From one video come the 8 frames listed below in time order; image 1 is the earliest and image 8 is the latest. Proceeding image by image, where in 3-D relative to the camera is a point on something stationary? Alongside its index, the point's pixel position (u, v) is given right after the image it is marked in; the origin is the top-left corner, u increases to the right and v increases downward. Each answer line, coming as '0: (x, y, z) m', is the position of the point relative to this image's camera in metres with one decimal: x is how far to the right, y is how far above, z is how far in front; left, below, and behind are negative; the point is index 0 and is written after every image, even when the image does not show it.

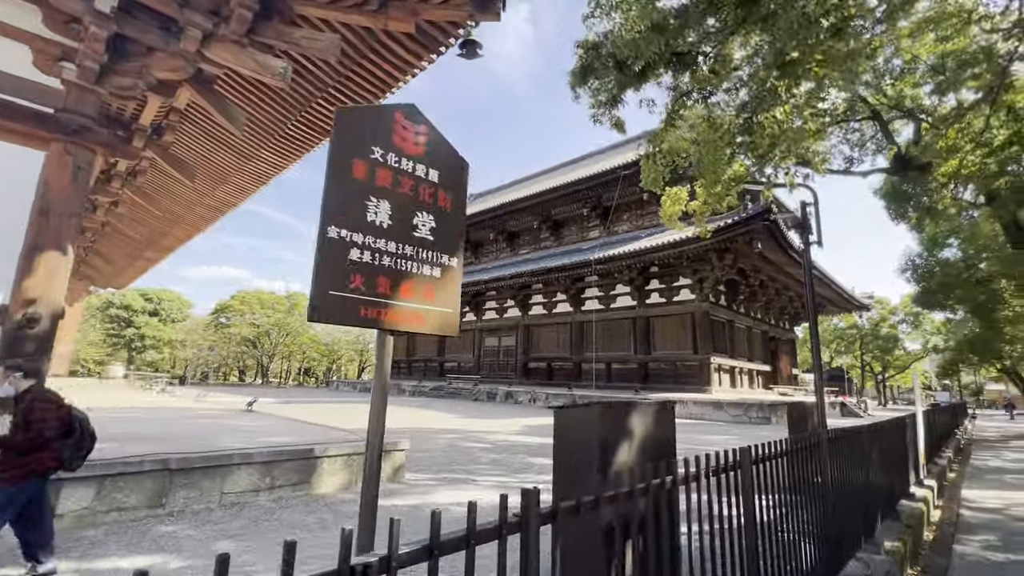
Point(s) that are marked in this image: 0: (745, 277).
0: (+8.9, +0.4, +18.0) m
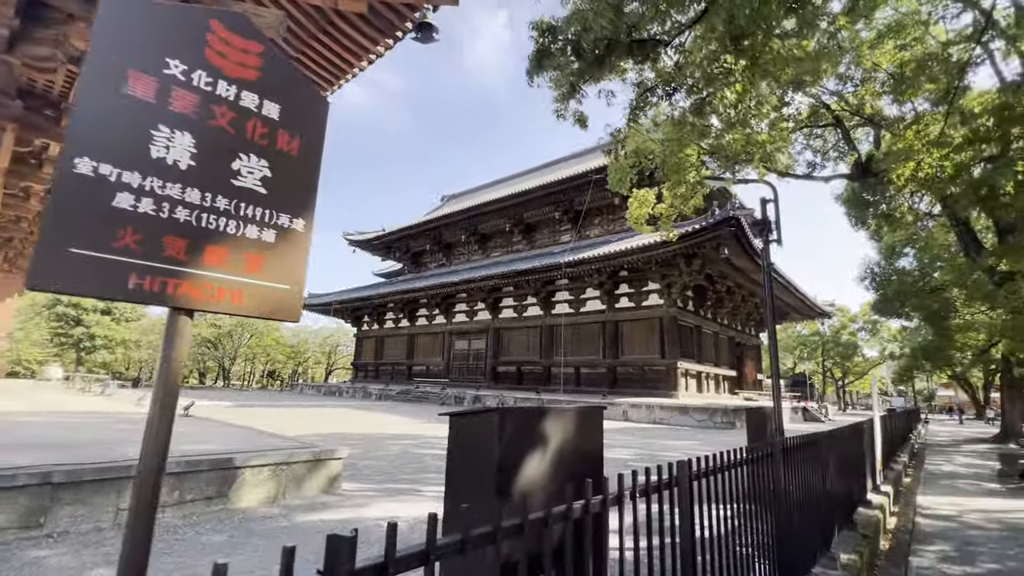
0: (+7.7, +0.2, +18.2) m
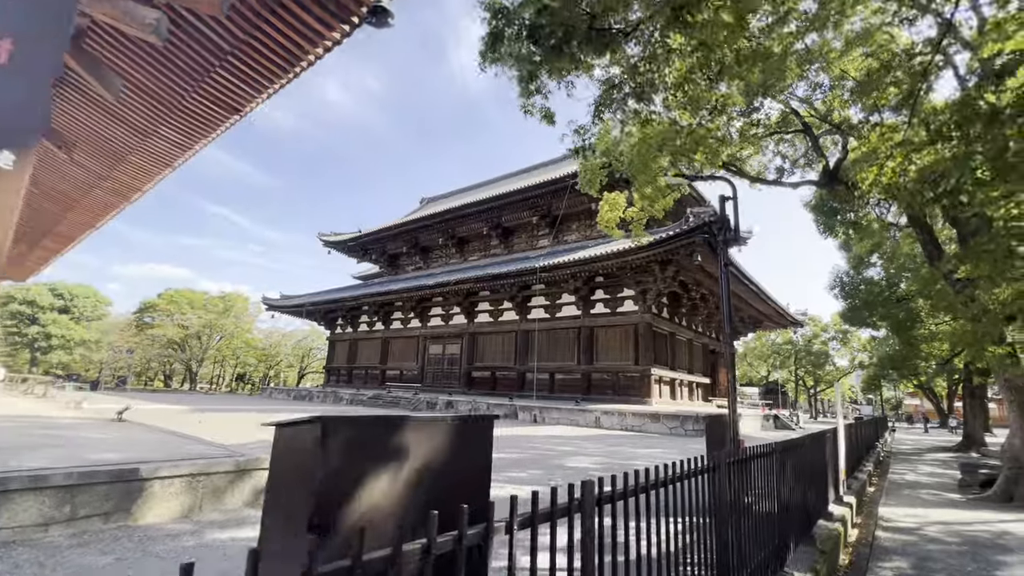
0: (+6.8, -0.1, +18.2) m
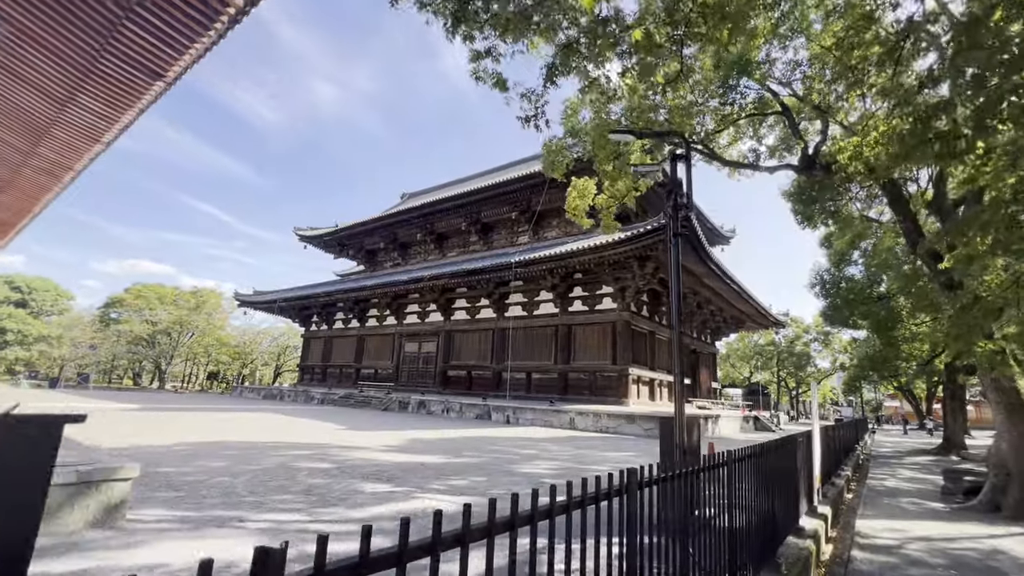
0: (+5.9, 0.0, +17.8) m
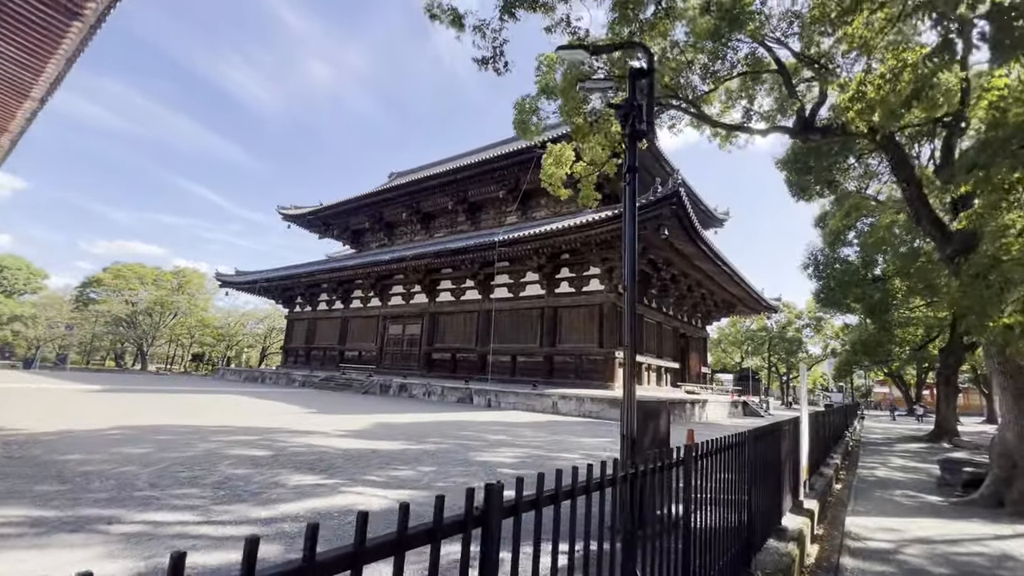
0: (+5.3, +0.7, +17.2) m
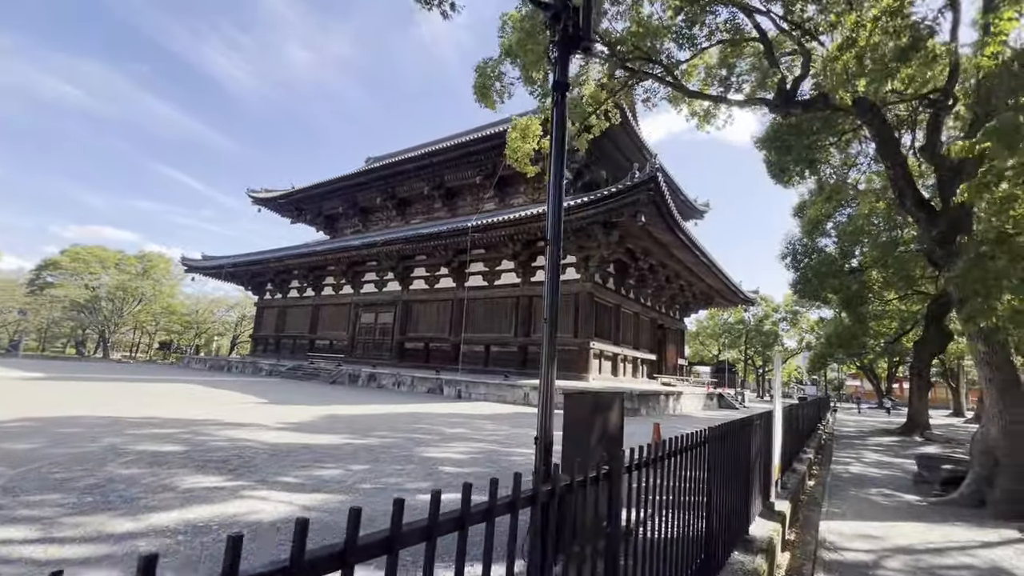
0: (+4.4, +1.0, +16.8) m
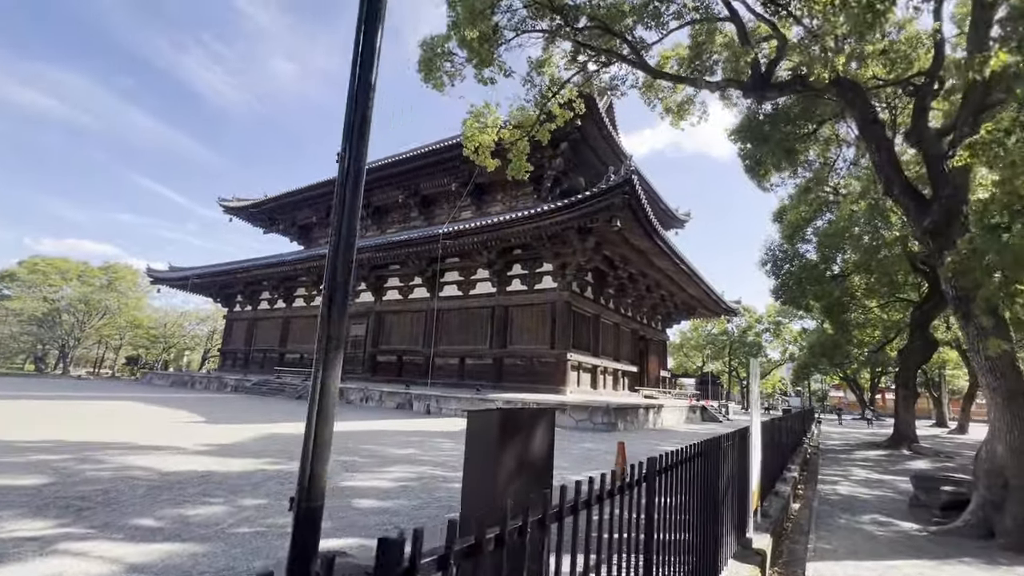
0: (+3.5, +0.7, +16.3) m
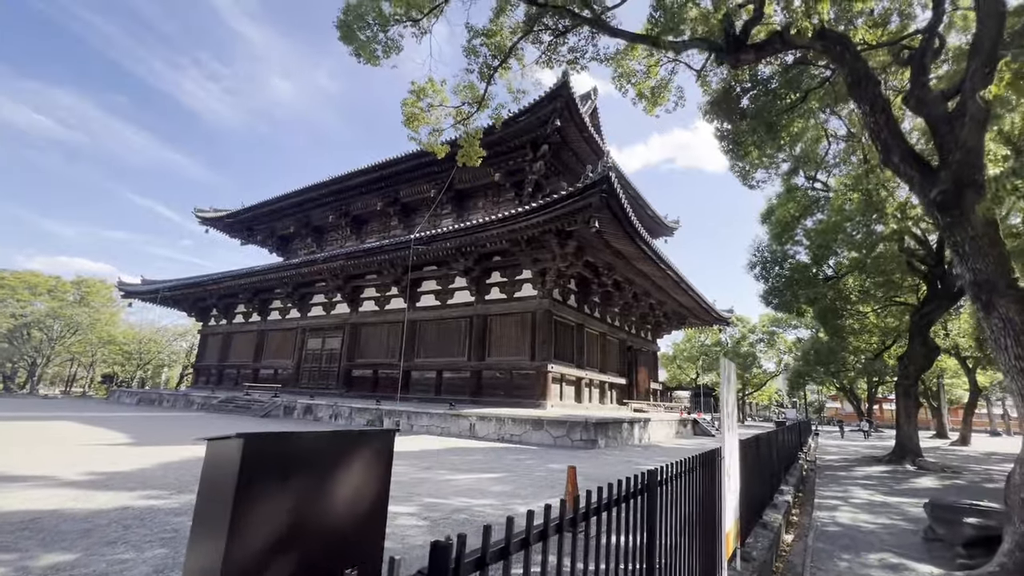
0: (+2.8, +0.5, +15.6) m
